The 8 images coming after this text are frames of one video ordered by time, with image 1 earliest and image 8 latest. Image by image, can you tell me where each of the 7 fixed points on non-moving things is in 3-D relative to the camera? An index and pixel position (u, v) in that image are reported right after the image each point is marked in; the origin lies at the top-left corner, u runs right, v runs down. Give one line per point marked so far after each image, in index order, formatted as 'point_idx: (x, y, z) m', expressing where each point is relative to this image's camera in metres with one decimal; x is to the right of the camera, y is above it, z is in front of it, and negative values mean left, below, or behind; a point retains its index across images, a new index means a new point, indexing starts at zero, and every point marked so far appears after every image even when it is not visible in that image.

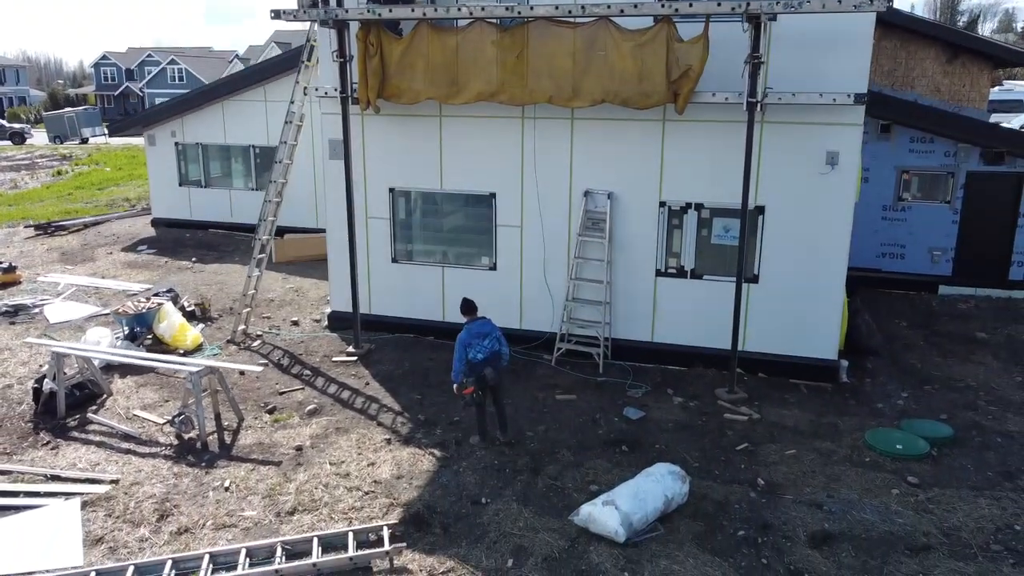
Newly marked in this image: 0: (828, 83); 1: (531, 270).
0: (+3.3, +2.1, +8.2) m
1: (+0.2, +0.2, +9.6) m
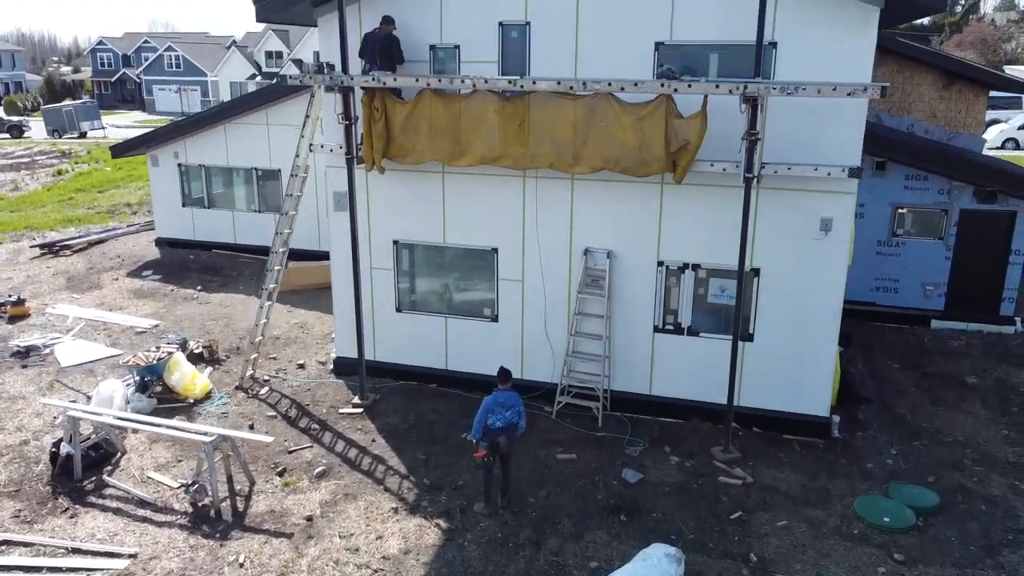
0: (+3.3, +1.4, +8.4) m
1: (+0.2, -0.4, +9.9) m
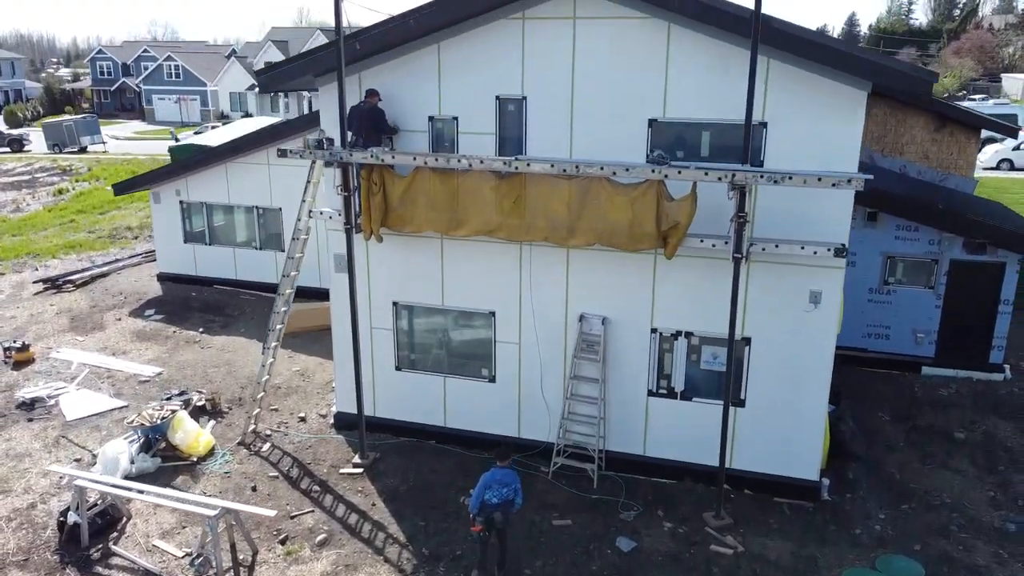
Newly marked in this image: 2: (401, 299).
0: (+3.2, +0.6, +8.6) m
1: (+0.2, -1.2, +10.1) m
2: (-1.4, -0.2, +10.3) m
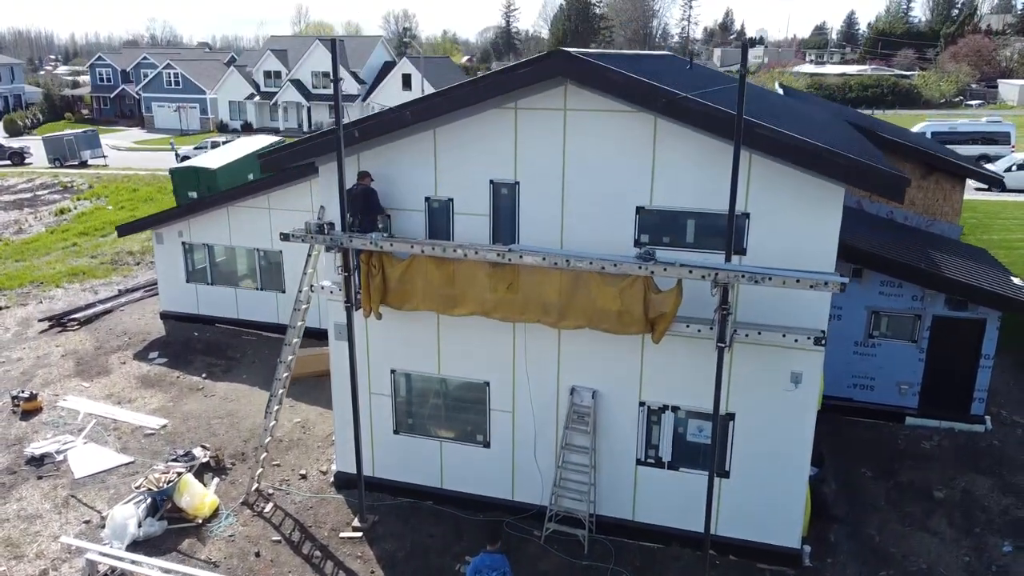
0: (+3.2, -0.3, +9.0) m
1: (+0.1, -2.1, +10.5) m
2: (-1.5, -1.1, +10.7) m
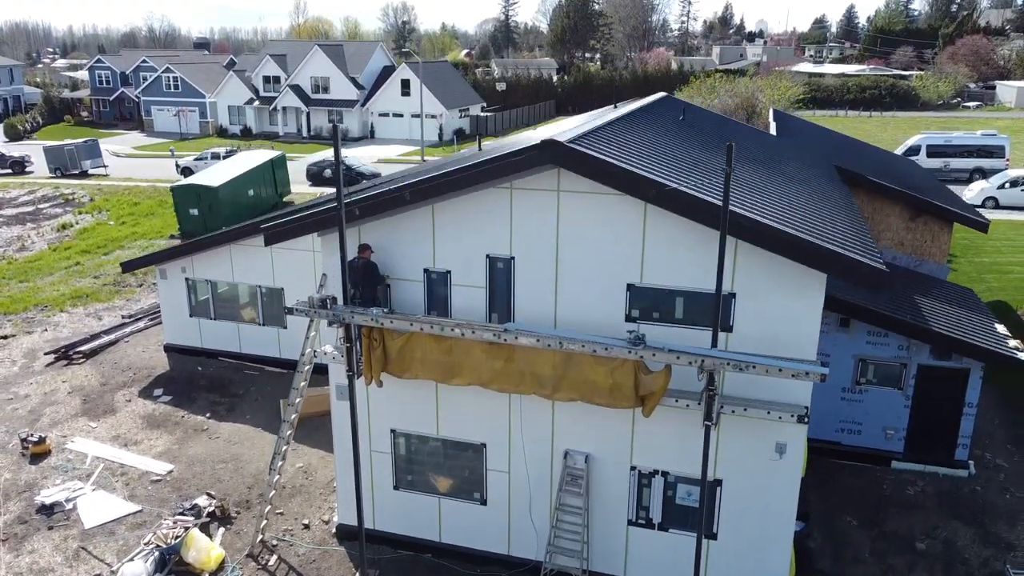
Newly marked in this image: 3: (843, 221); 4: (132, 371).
0: (+3.1, -1.2, +9.3) m
1: (+0.1, -3.0, +10.8) m
2: (-1.6, -1.9, +11.1) m
3: (+4.9, +1.2, +11.6) m
4: (-8.5, -1.8, +17.8) m
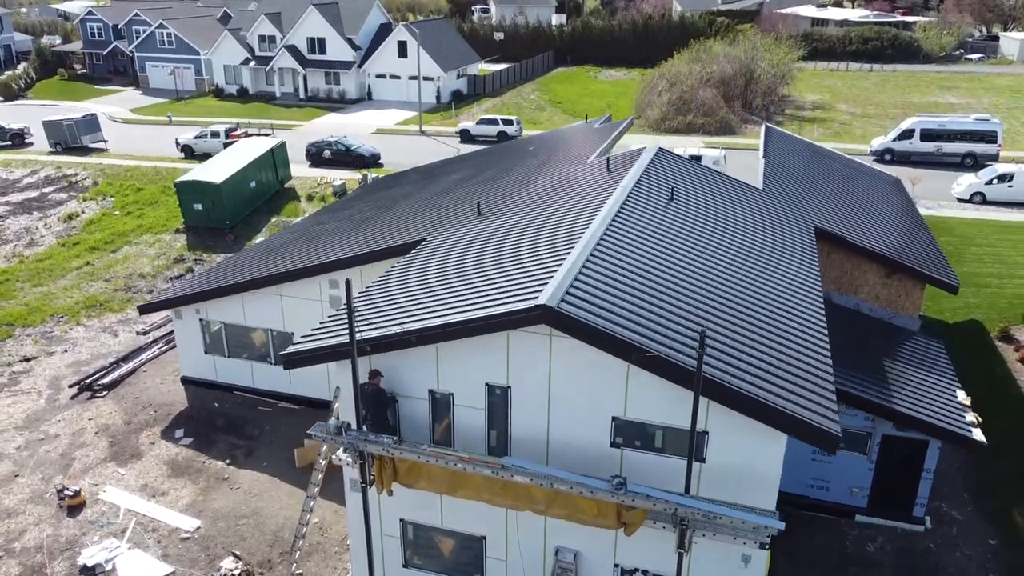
0: (+3.1, -3.0, +10.5) m
1: (0.0, -4.6, +12.2) m
2: (-1.6, -3.5, +12.3) m
3: (+4.8, -0.4, +12.5) m
4: (-8.5, -2.8, +18.9) m
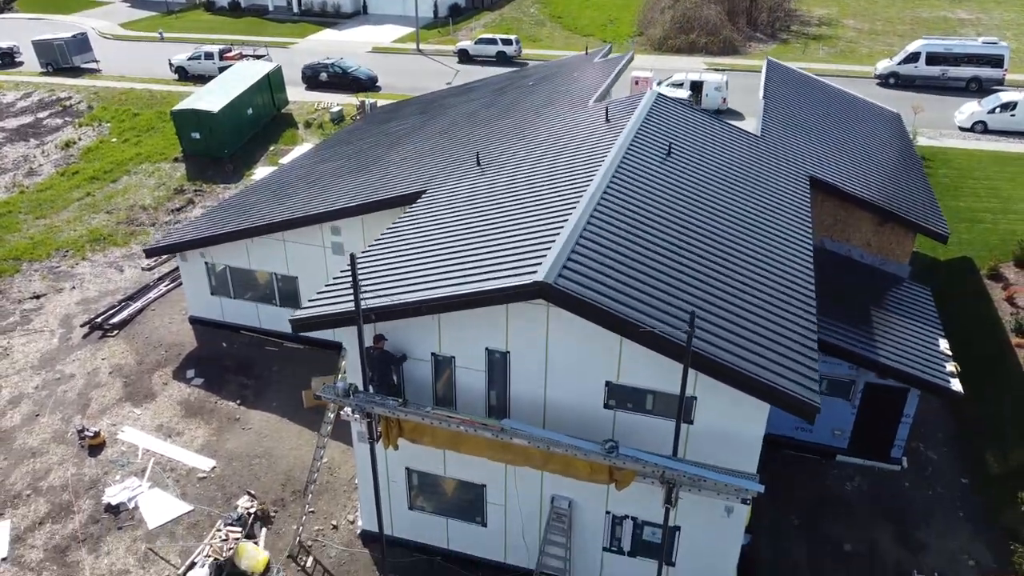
0: (+3.0, -2.6, +11.2) m
1: (0.0, -4.0, +13.0) m
2: (-1.6, -2.9, +13.0) m
3: (+4.8, +0.2, +12.9) m
4: (-8.6, -1.4, +19.6) m
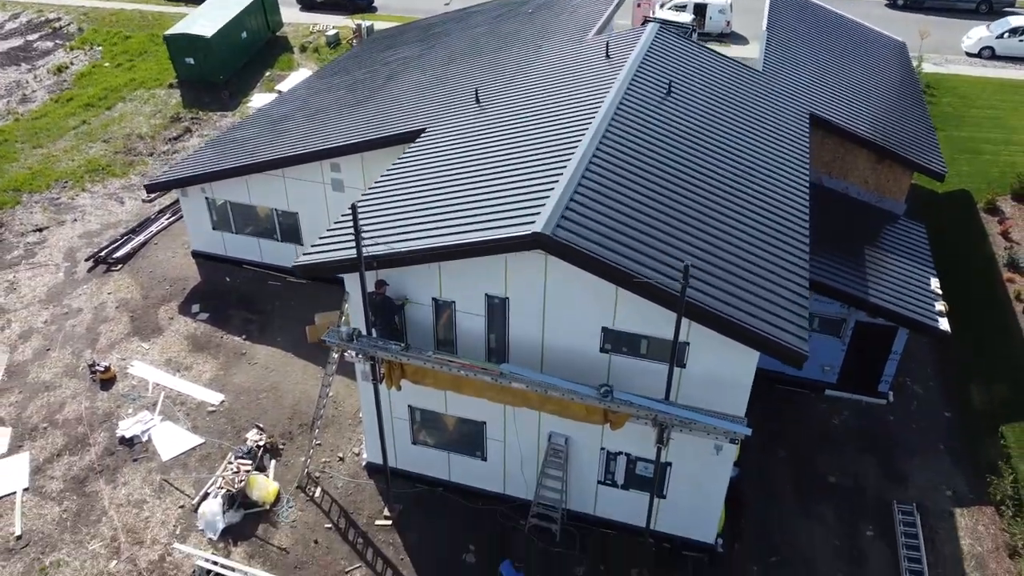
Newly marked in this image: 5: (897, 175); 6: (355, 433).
0: (+3.0, -1.8, +11.7) m
1: (0.0, -3.0, +13.6) m
2: (-1.7, -2.0, +13.5) m
3: (+4.8, +1.2, +13.1) m
4: (-8.6, +0.2, +19.9) m
5: (+8.5, +2.5, +17.5) m
6: (-3.1, -2.8, +15.7) m
